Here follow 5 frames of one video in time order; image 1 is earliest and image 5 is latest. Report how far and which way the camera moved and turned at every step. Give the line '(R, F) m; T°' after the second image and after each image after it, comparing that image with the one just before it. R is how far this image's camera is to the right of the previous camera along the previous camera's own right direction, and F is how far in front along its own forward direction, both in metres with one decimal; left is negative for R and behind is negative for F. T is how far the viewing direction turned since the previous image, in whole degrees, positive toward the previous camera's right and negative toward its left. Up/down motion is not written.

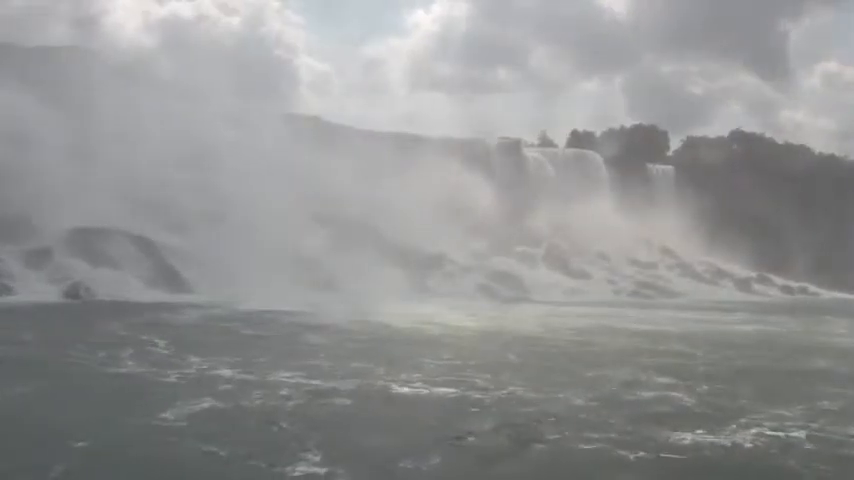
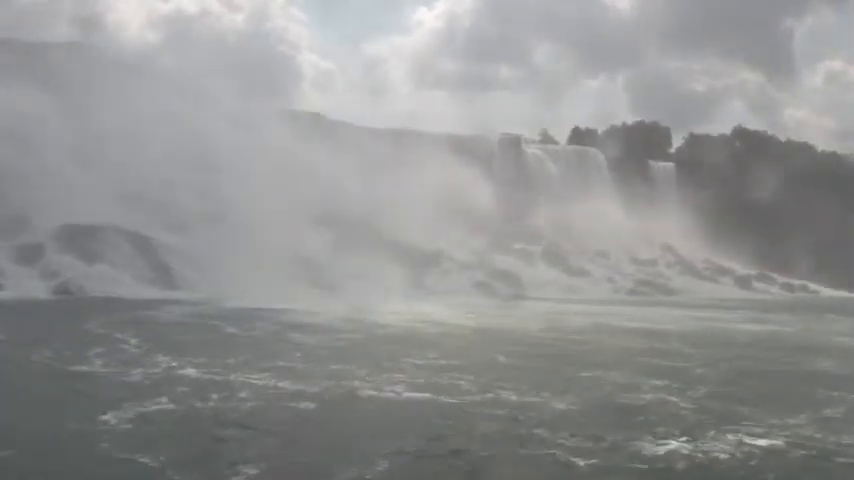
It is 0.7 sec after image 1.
(+0.3, +0.4) m; 0°
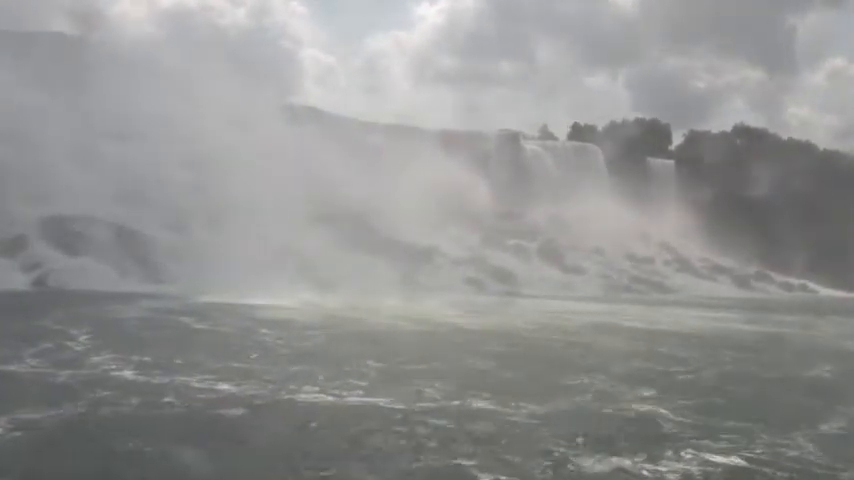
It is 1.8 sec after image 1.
(+0.4, +0.7) m; 0°
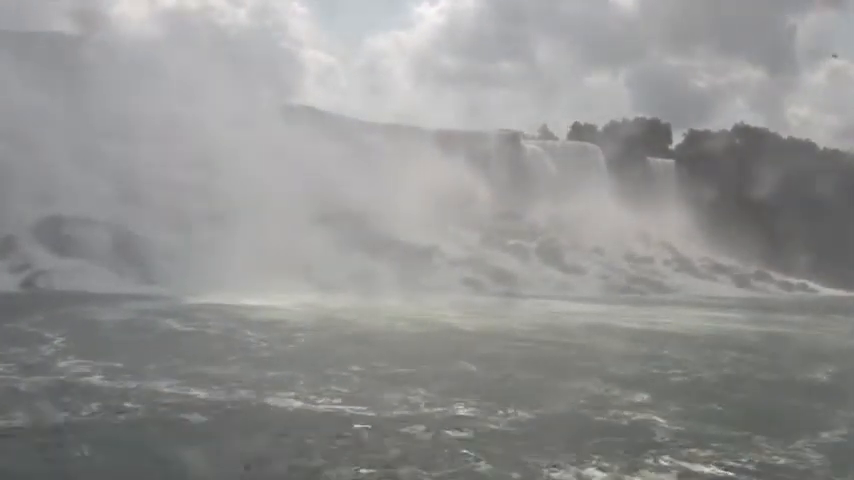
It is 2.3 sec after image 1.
(+0.2, +0.4) m; 0°
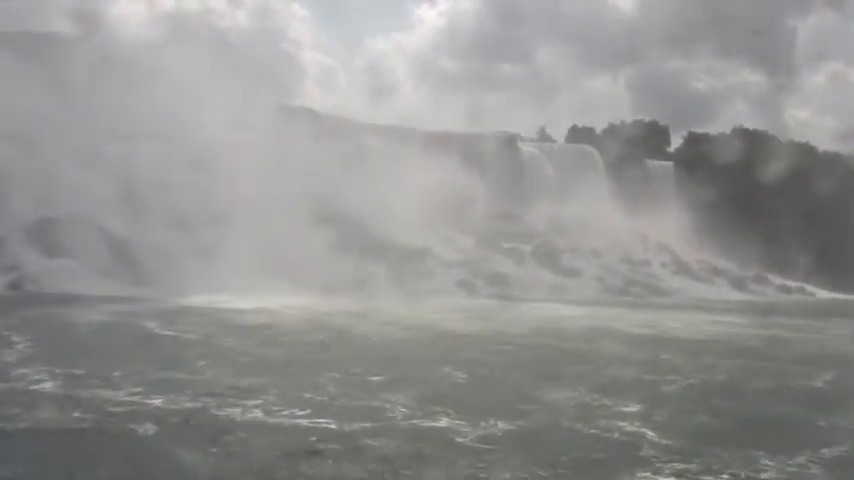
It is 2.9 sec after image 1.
(+0.2, +0.4) m; 0°
